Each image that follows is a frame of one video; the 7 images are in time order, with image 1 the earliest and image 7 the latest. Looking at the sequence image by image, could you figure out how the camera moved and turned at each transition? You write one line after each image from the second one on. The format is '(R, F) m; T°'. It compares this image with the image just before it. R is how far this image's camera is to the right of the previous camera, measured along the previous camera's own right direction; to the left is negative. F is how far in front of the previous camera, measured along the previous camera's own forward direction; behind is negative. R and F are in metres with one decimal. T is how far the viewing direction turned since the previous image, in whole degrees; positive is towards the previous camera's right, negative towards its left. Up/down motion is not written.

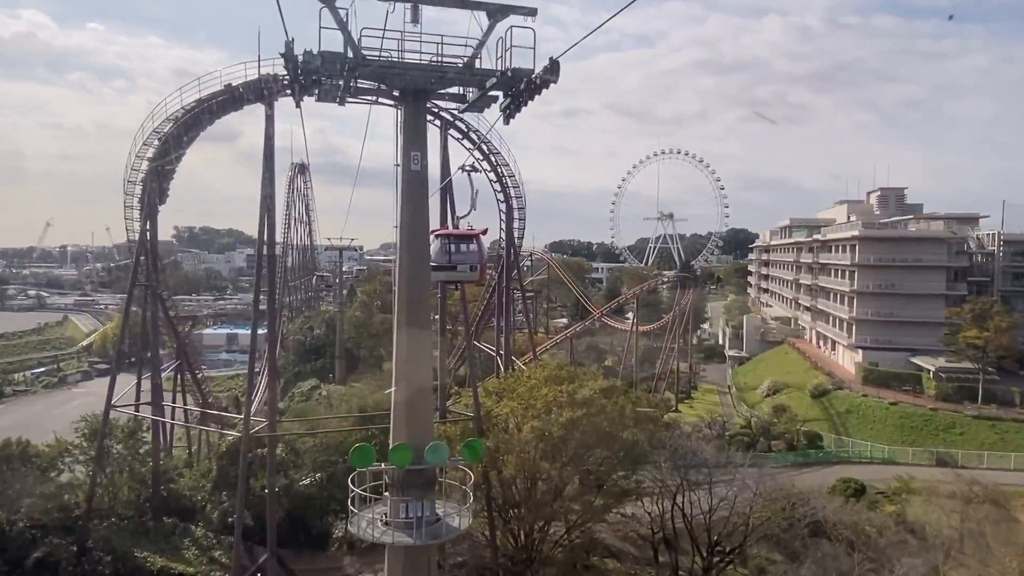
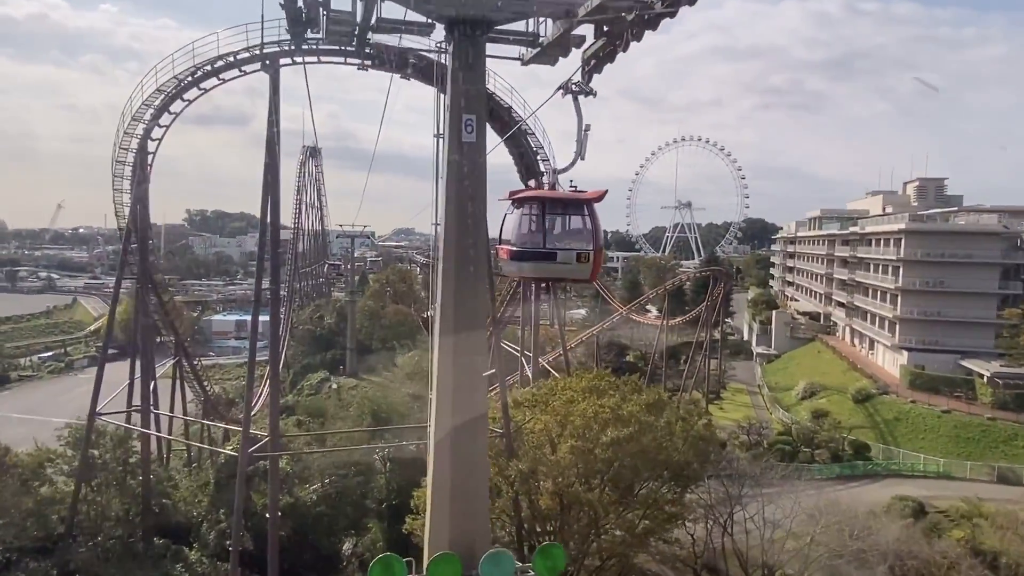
(-0.4, +1.4) m; -1°
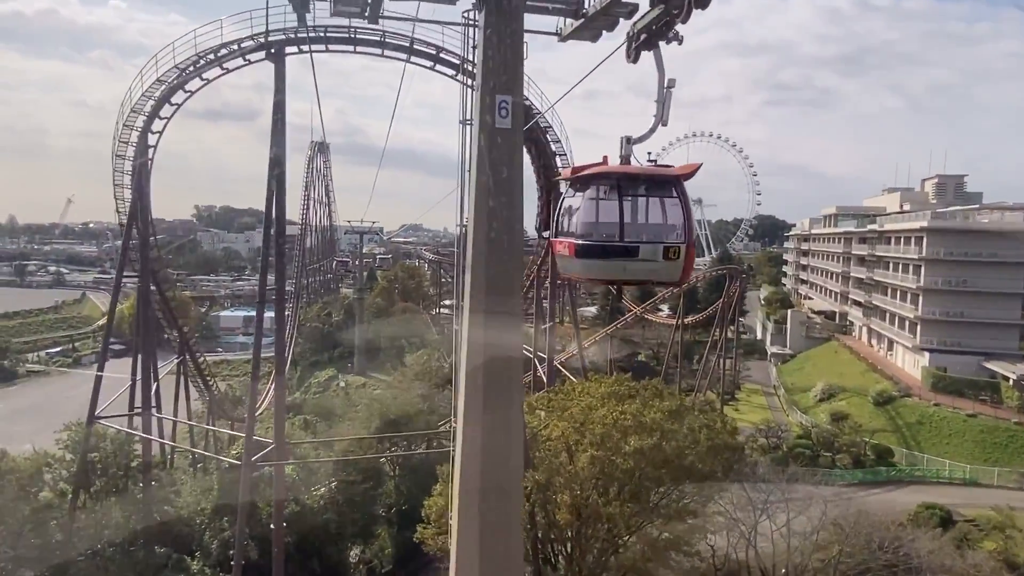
(-0.1, +0.5) m; -1°
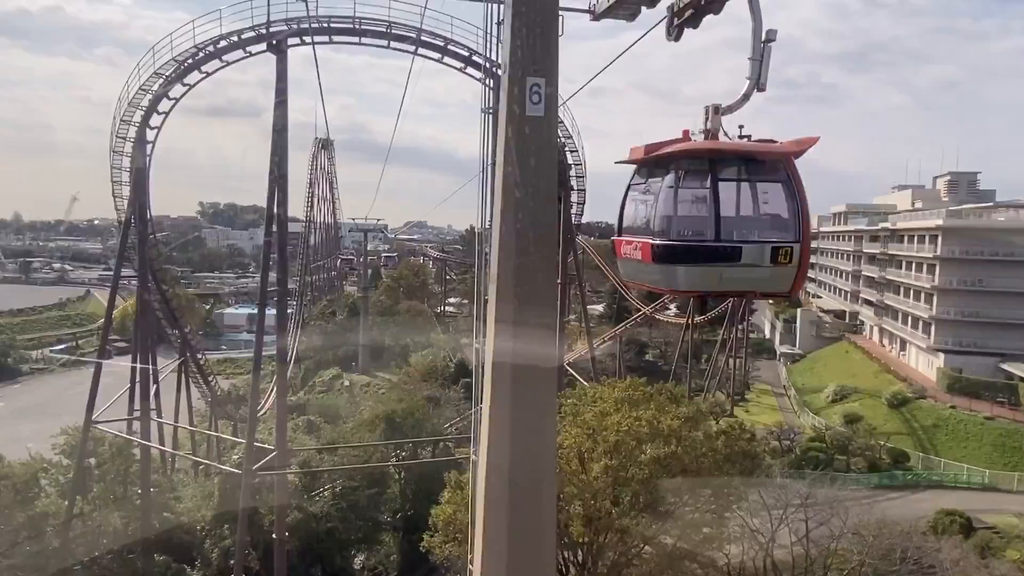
(-0.1, +0.4) m; 0°
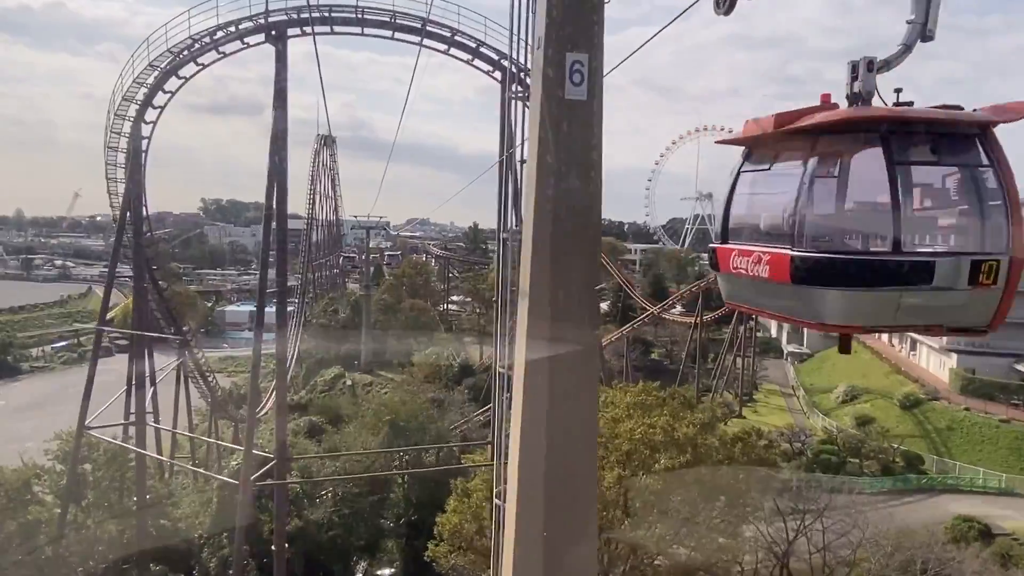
(-0.1, +0.4) m; 0°
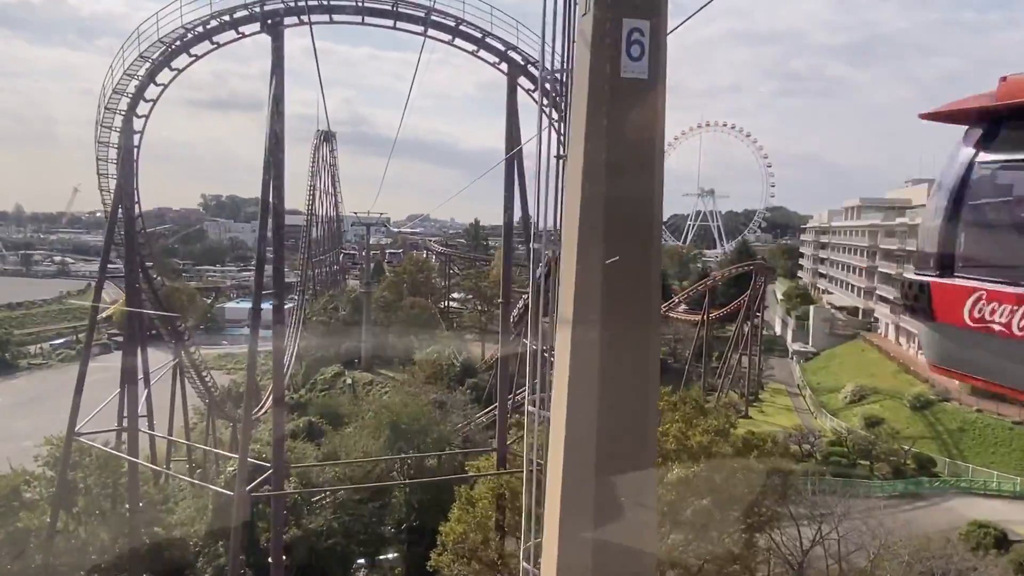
(-0.1, +0.4) m; 0°
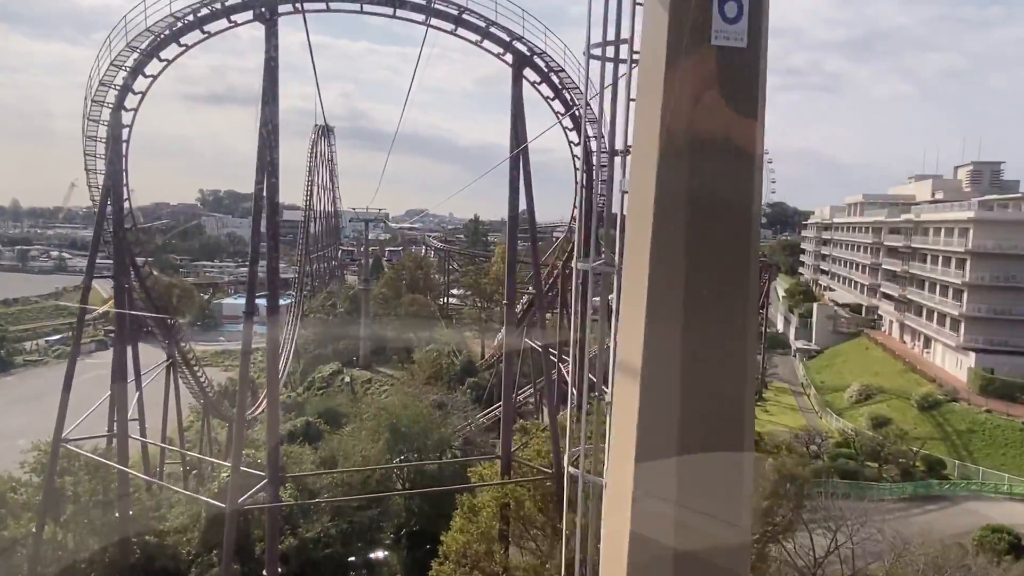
(-0.1, +0.4) m; 0°
